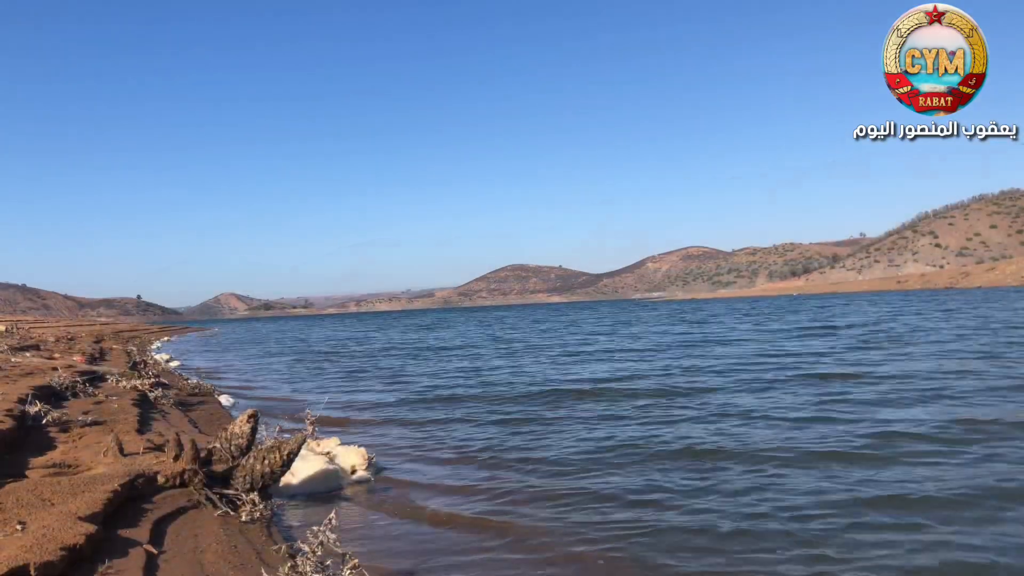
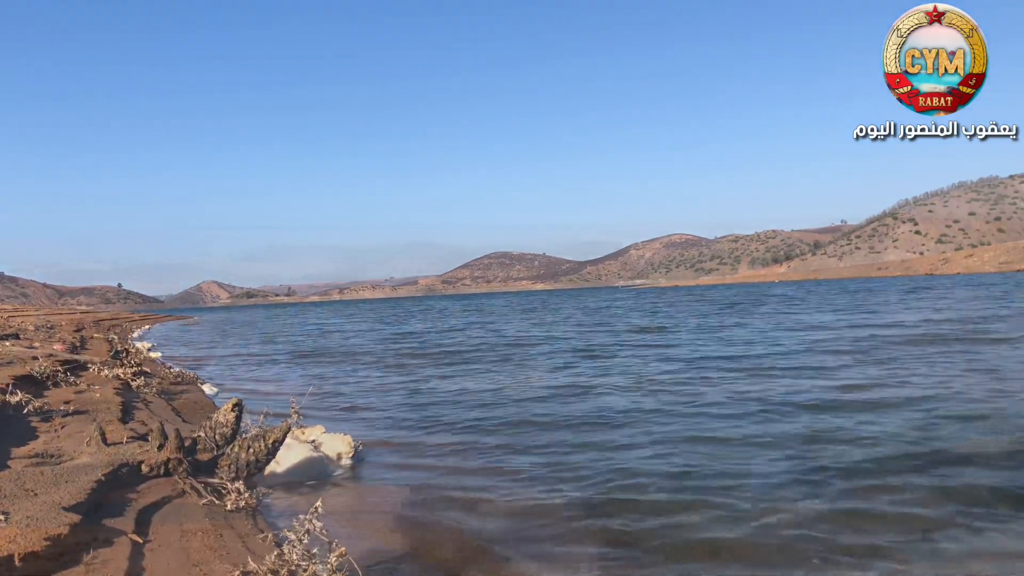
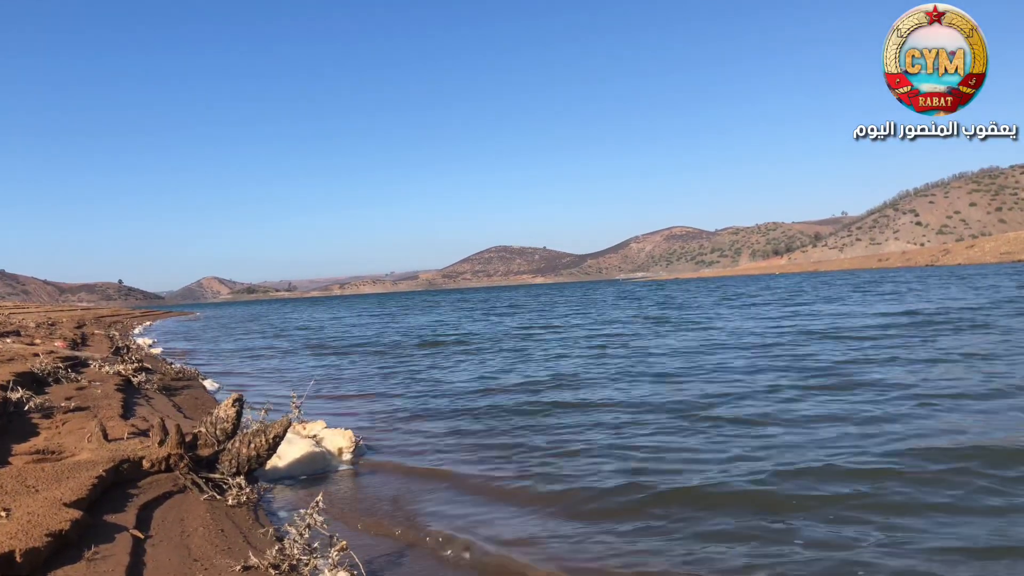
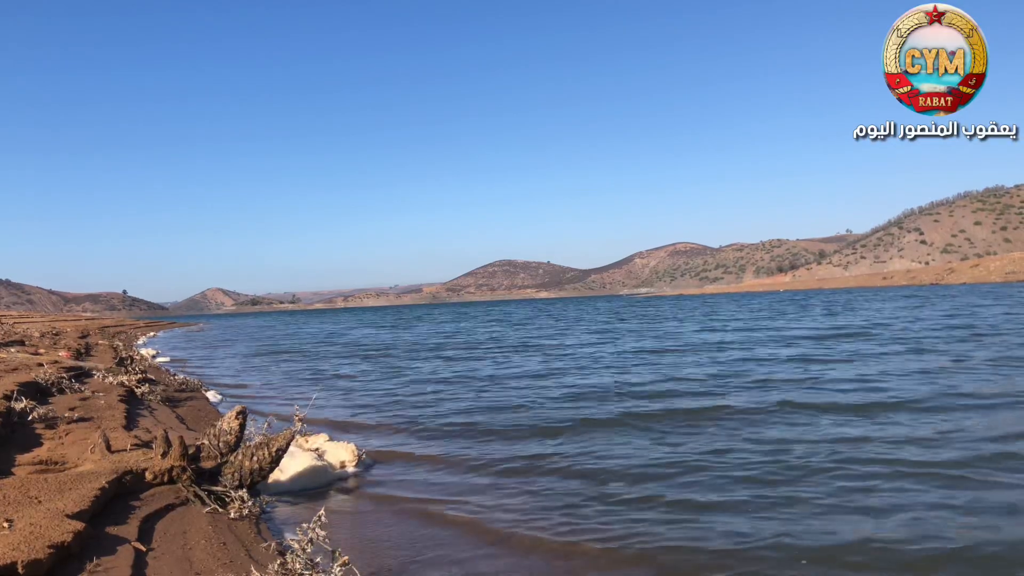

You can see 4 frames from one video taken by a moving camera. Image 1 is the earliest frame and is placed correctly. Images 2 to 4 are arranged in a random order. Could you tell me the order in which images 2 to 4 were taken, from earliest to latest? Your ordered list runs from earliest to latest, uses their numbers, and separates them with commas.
4, 3, 2
